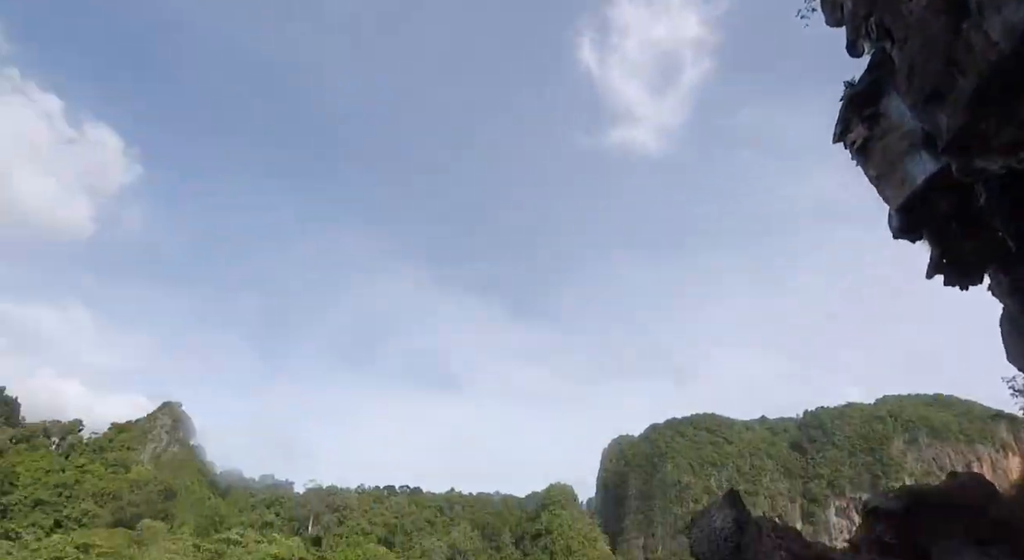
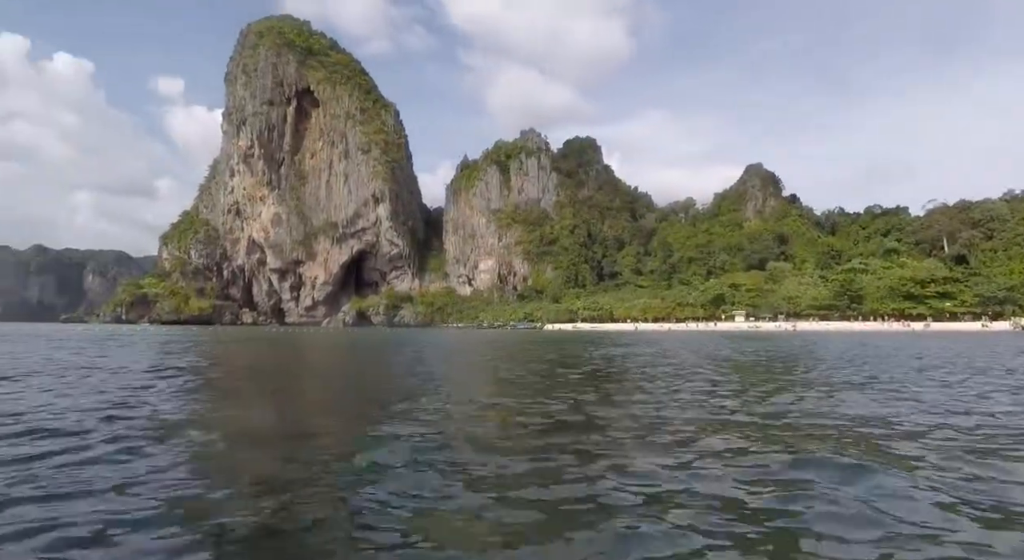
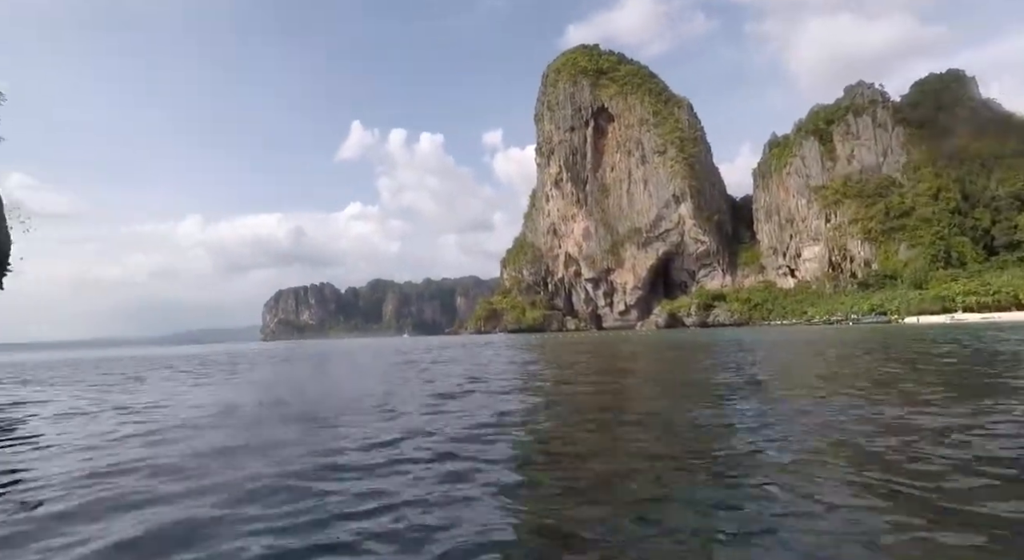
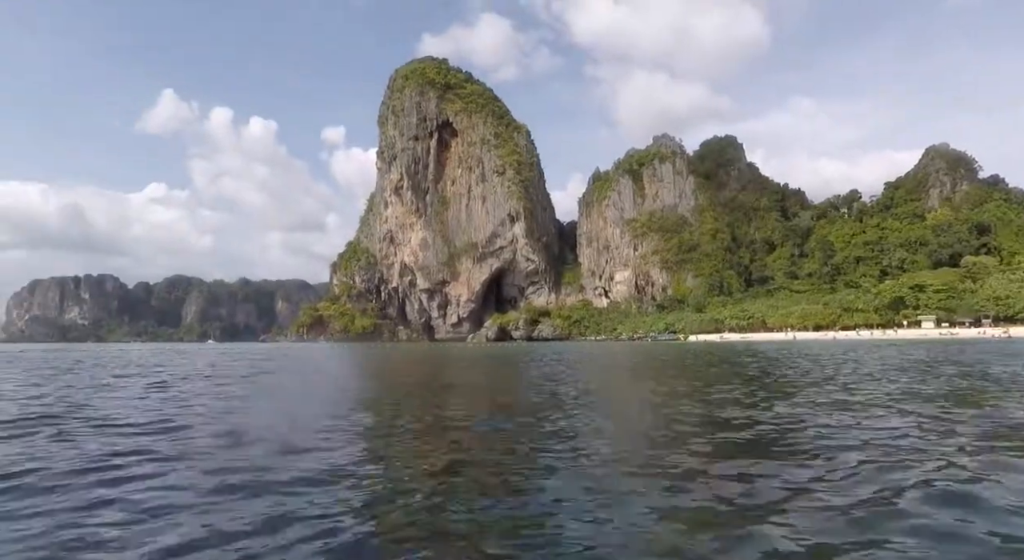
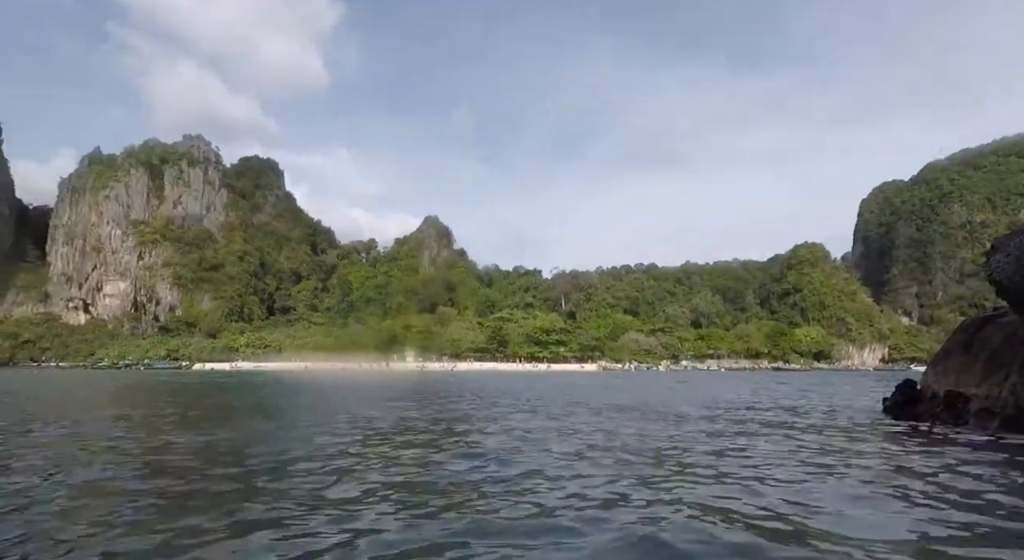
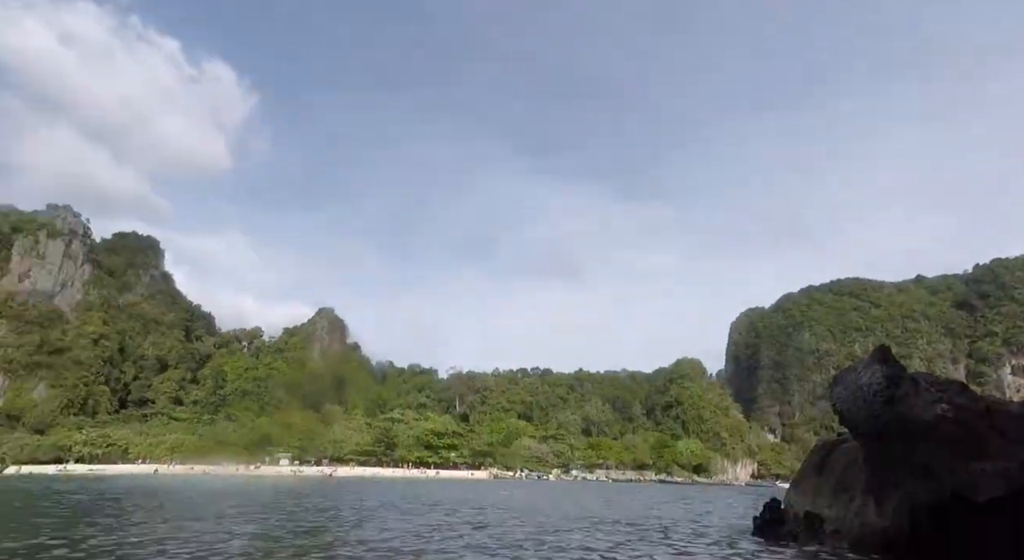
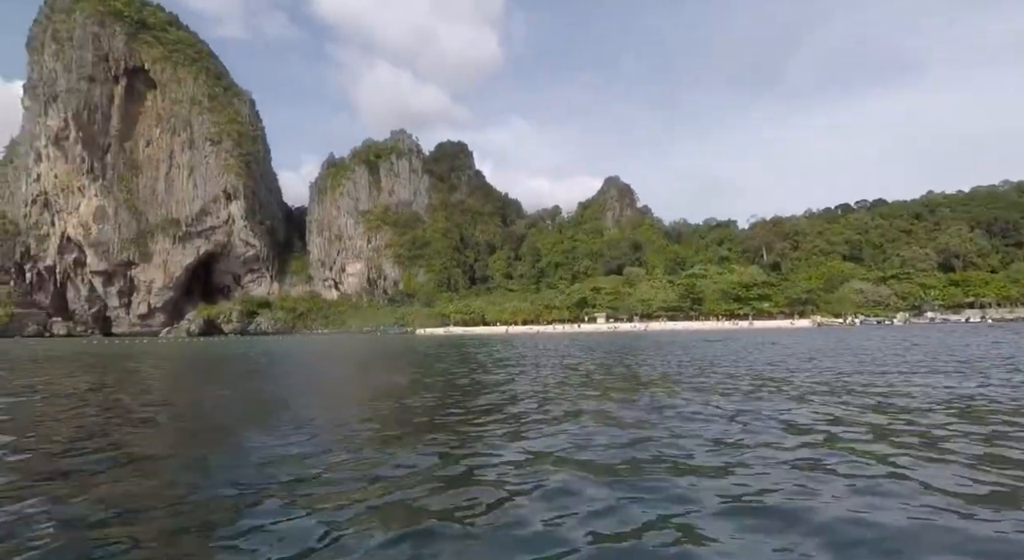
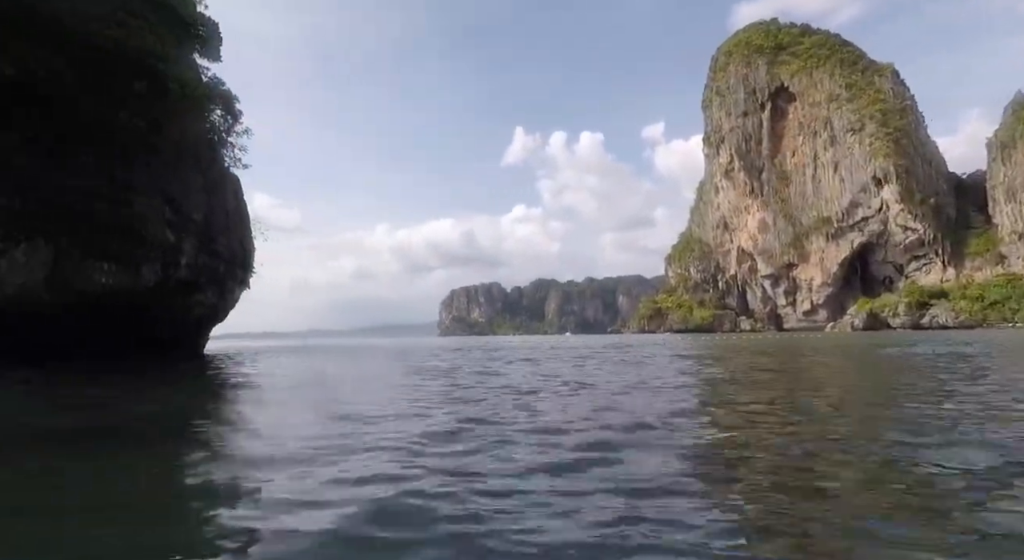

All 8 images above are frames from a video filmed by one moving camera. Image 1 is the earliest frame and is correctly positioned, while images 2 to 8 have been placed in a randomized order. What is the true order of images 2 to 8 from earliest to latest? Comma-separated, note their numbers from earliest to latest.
6, 5, 7, 2, 4, 3, 8
